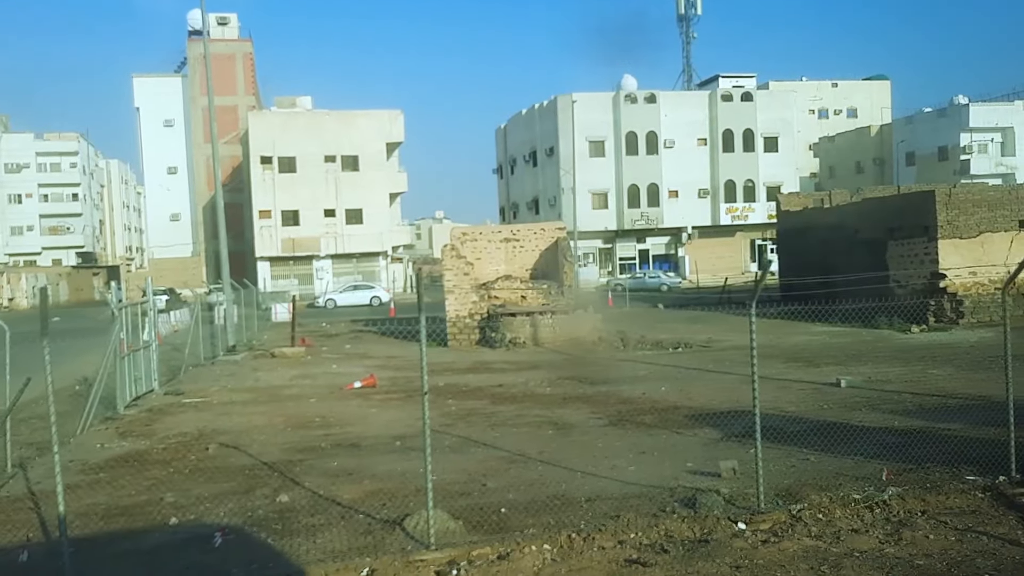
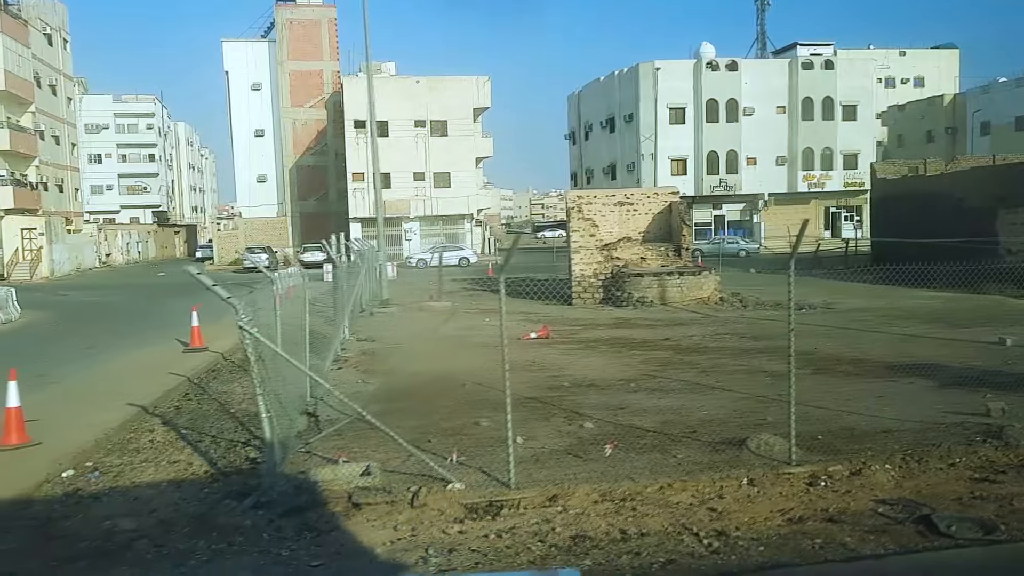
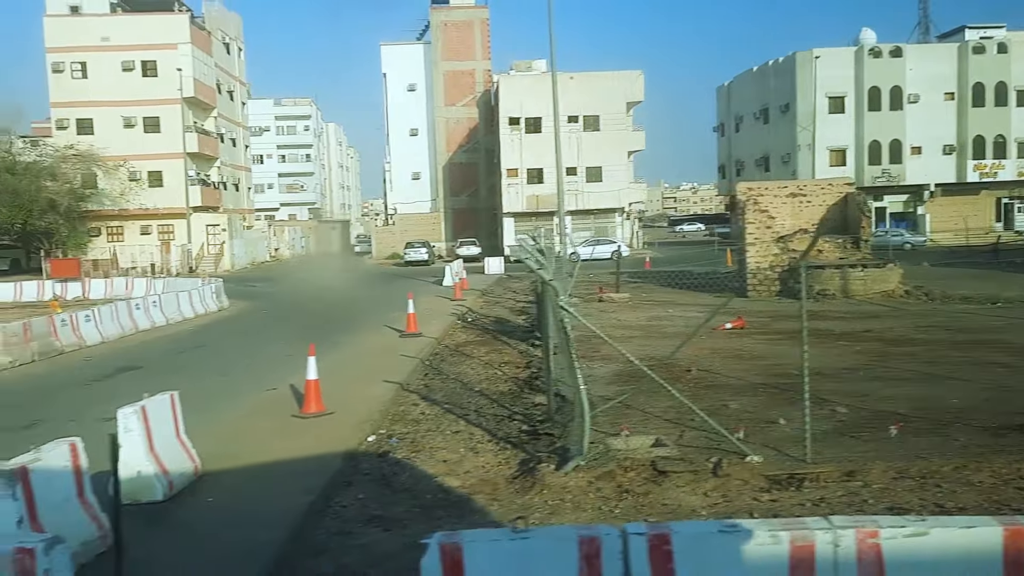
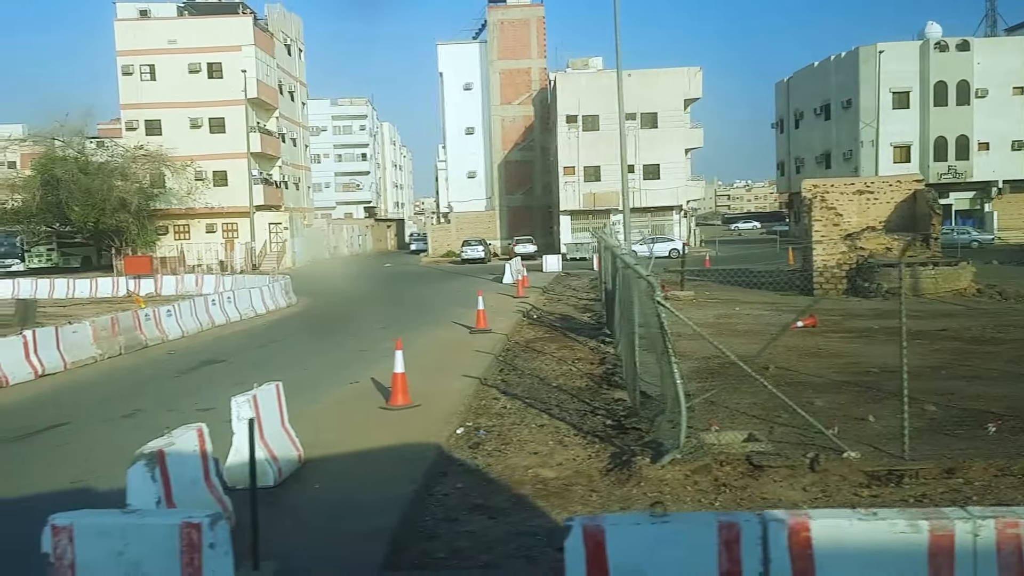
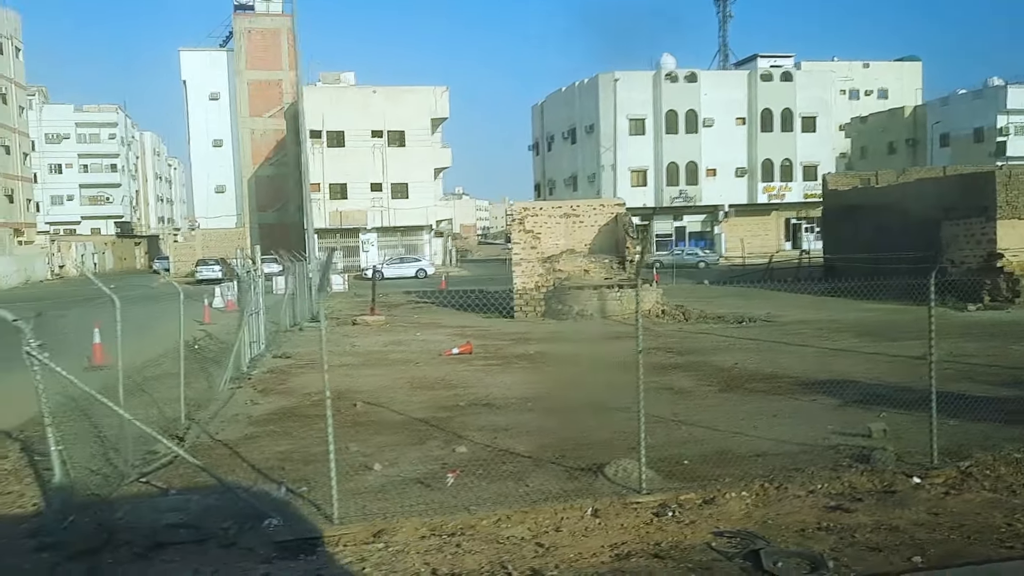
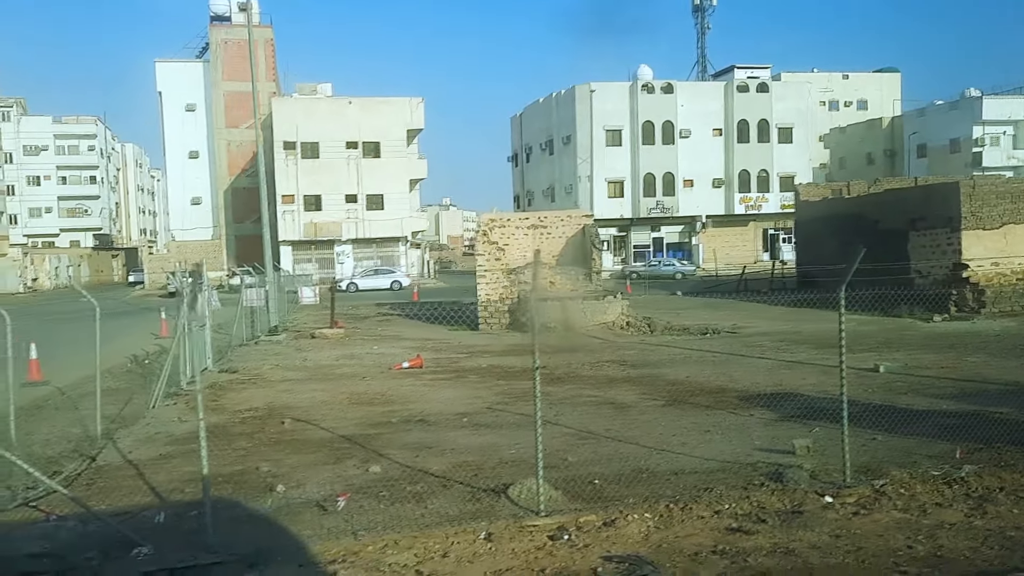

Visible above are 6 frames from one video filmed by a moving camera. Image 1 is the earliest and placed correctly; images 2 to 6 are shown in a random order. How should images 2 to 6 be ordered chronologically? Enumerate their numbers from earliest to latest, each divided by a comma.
6, 5, 2, 3, 4
